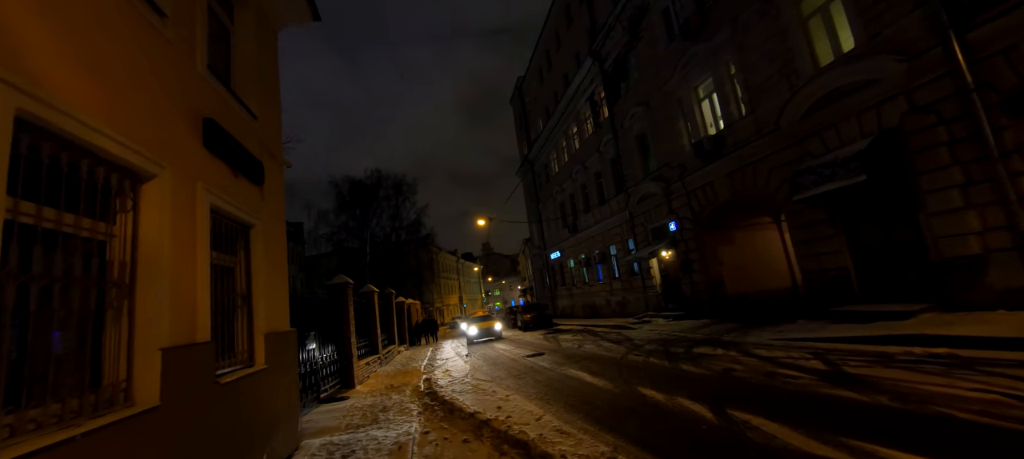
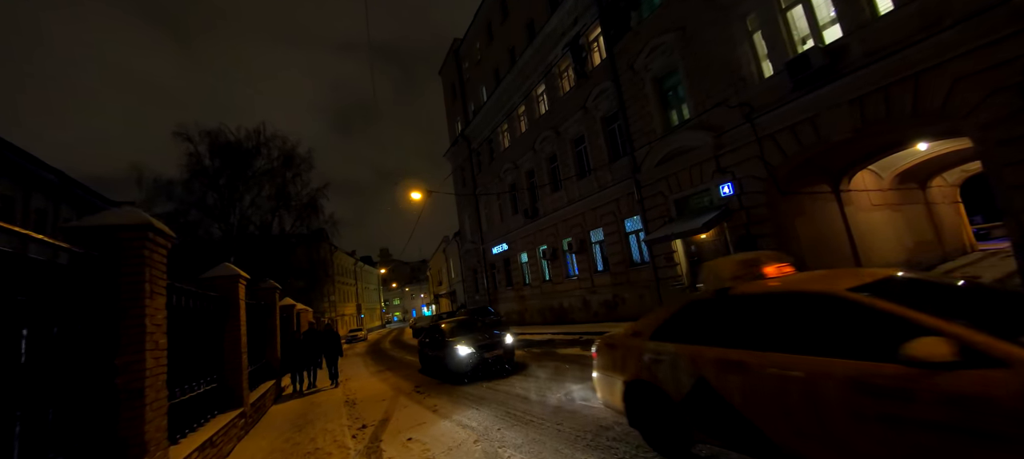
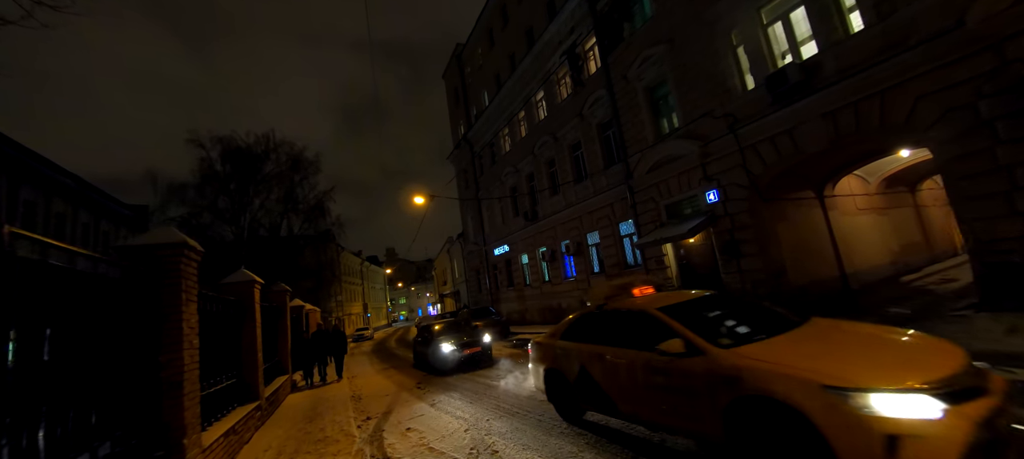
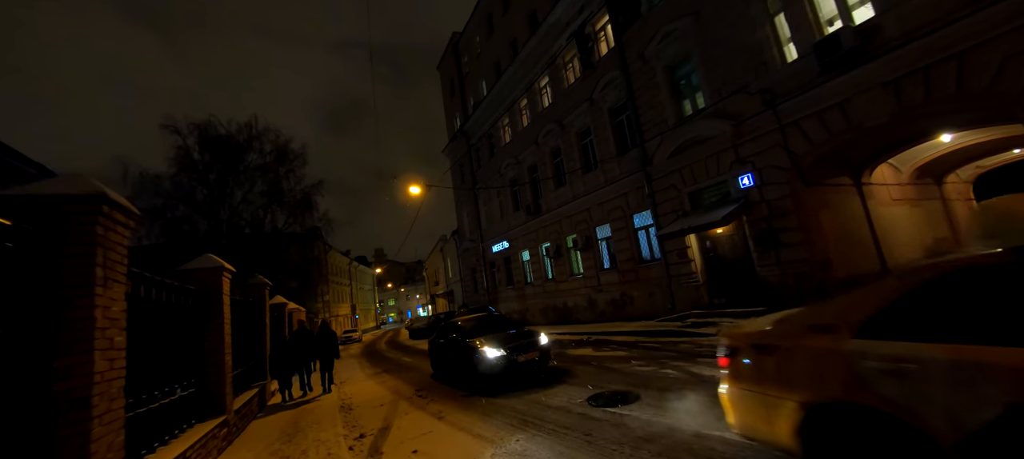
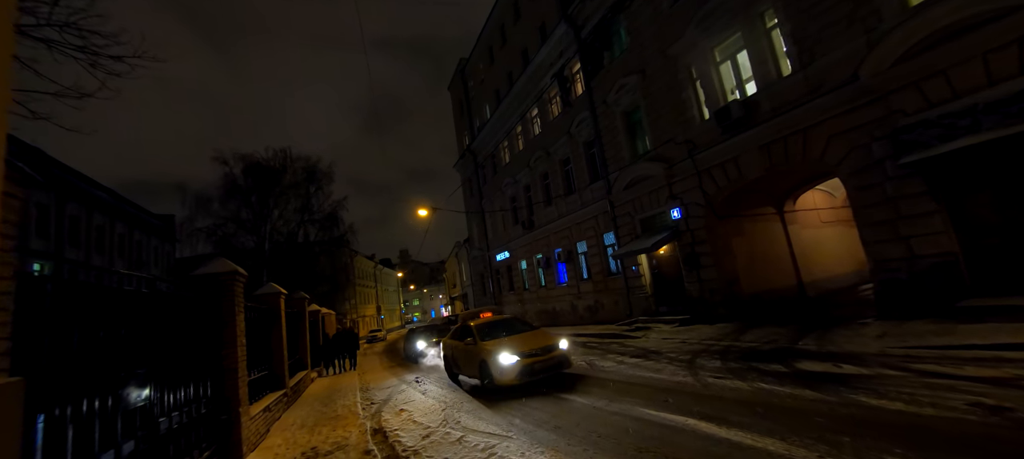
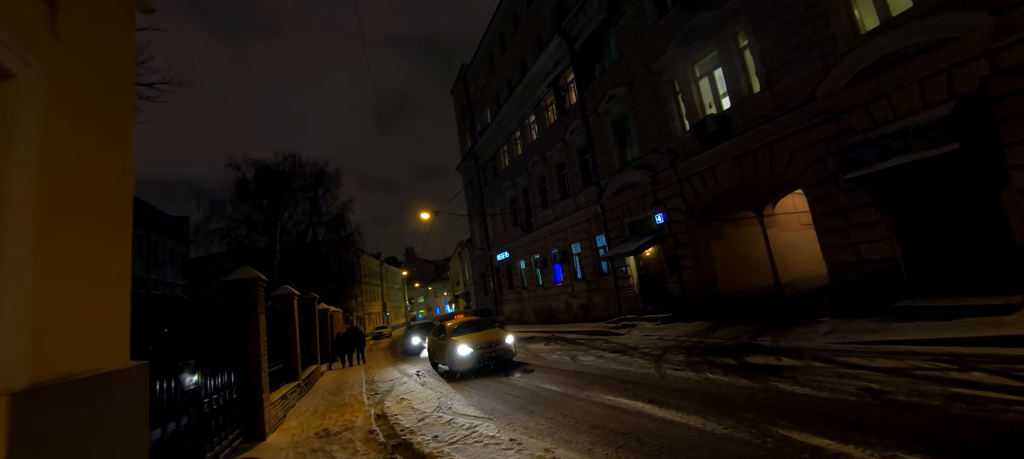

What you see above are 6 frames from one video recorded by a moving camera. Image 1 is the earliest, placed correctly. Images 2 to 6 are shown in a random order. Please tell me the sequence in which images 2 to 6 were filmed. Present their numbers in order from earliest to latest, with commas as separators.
6, 5, 3, 2, 4
